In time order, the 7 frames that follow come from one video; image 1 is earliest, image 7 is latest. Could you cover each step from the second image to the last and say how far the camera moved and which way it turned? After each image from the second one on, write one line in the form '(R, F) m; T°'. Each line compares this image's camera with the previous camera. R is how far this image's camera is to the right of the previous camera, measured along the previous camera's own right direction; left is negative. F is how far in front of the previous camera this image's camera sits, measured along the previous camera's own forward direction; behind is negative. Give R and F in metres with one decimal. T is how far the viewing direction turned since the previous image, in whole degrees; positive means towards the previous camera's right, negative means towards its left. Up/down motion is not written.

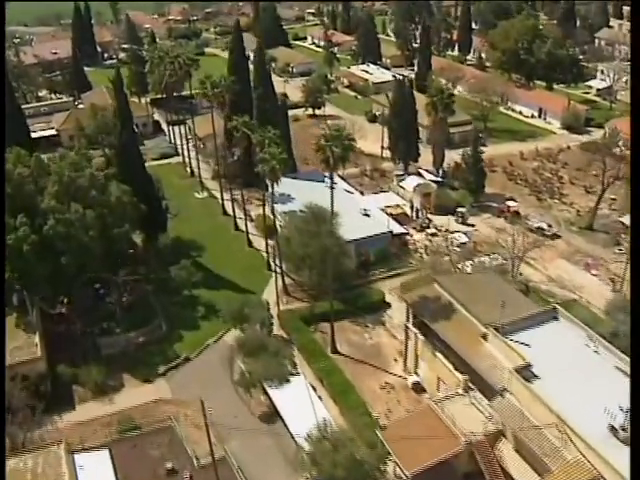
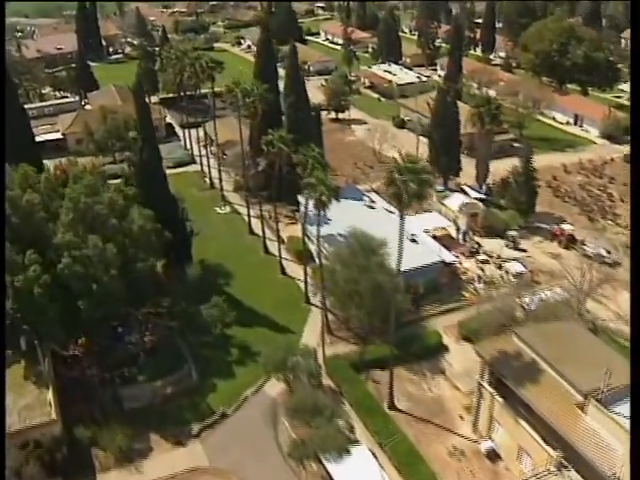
(-2.7, +4.8) m; 0°
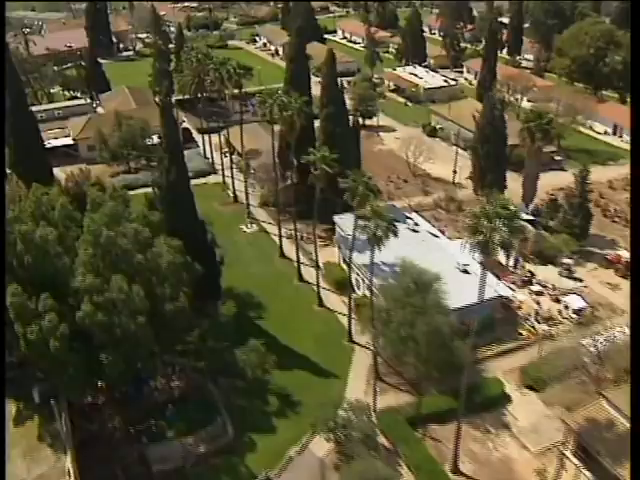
(-2.2, +3.9) m; 0°
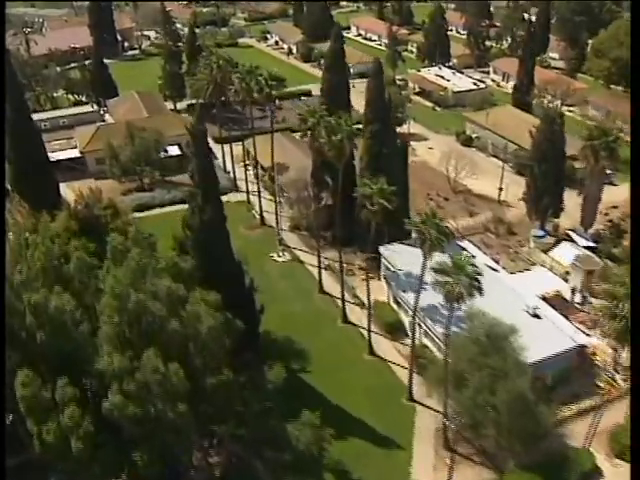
(-2.4, +4.8) m; 0°
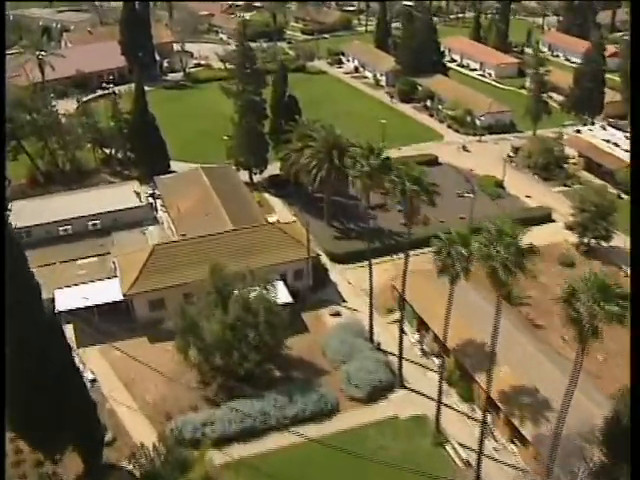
(-9.2, +21.2) m; 0°
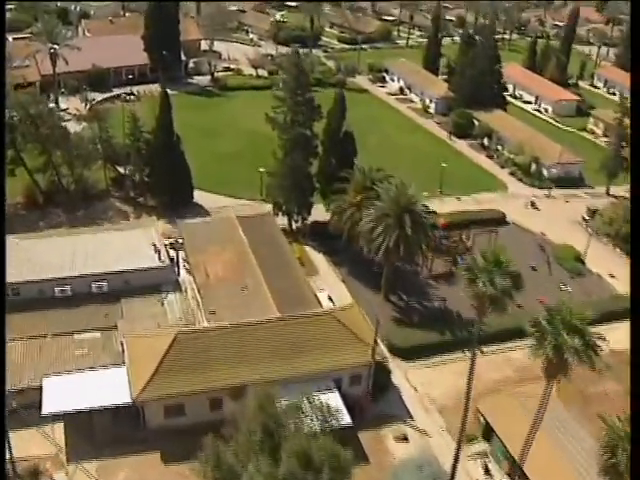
(-3.1, +7.5) m; 0°
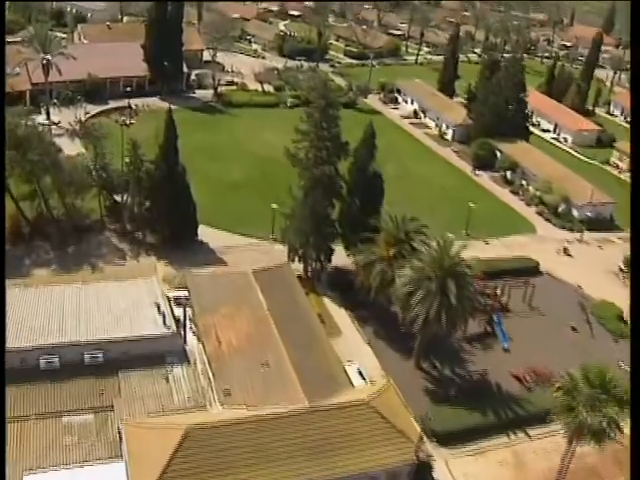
(-1.8, +4.2) m; +1°
